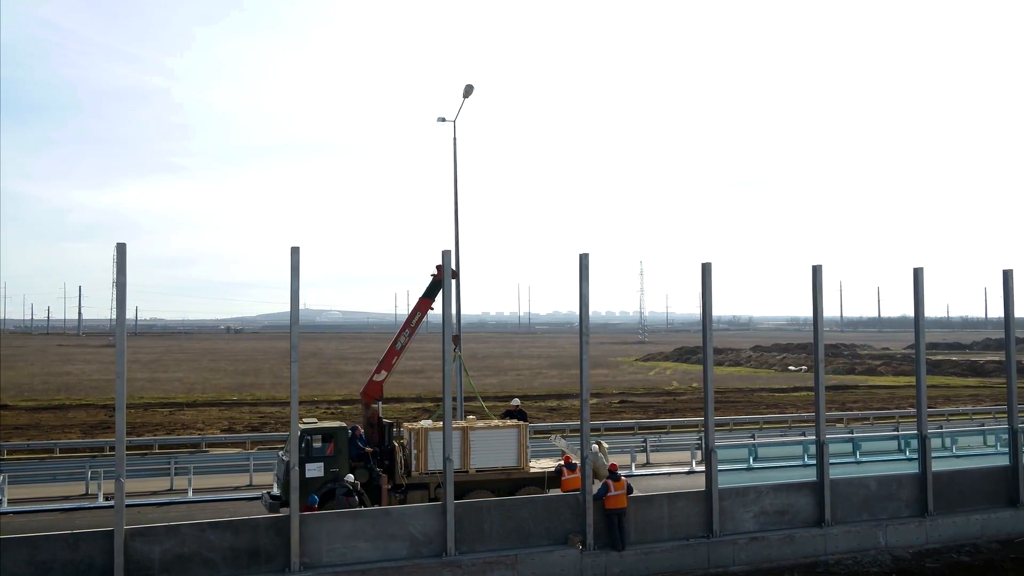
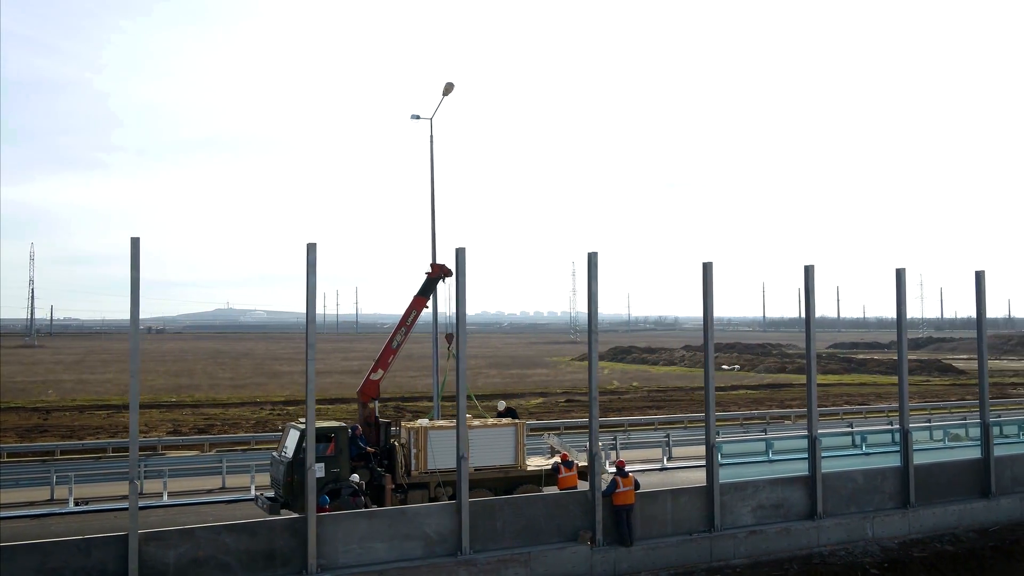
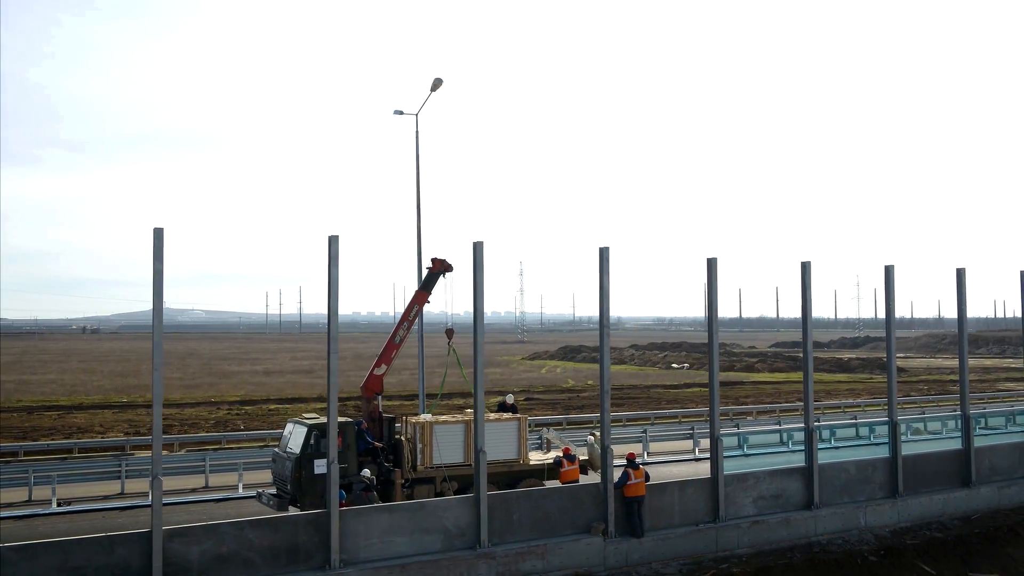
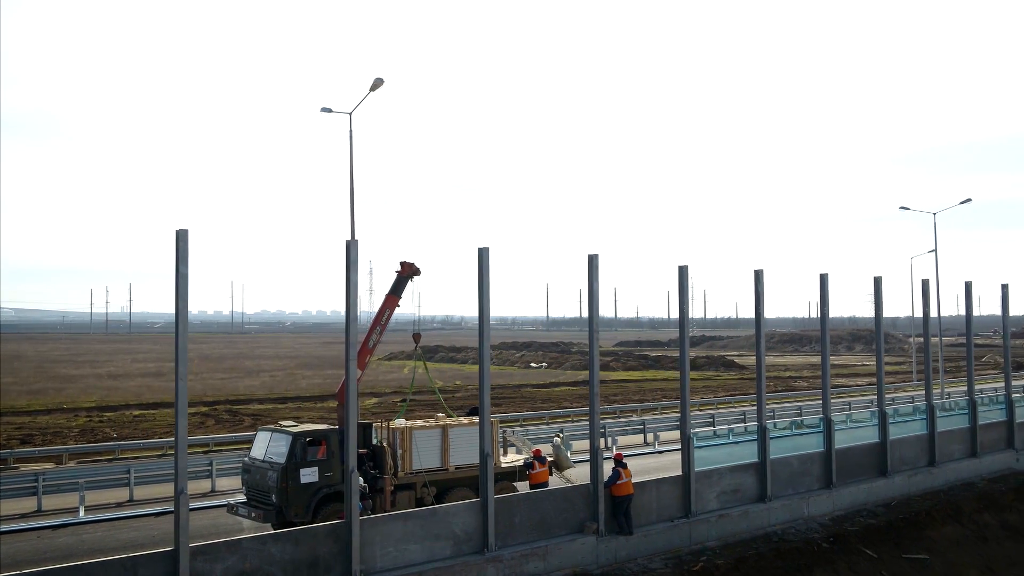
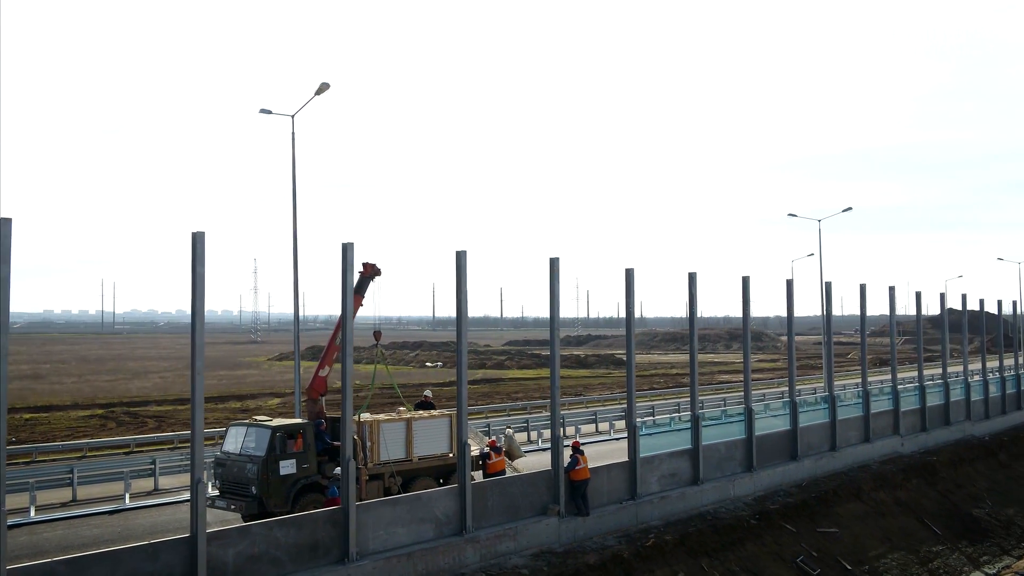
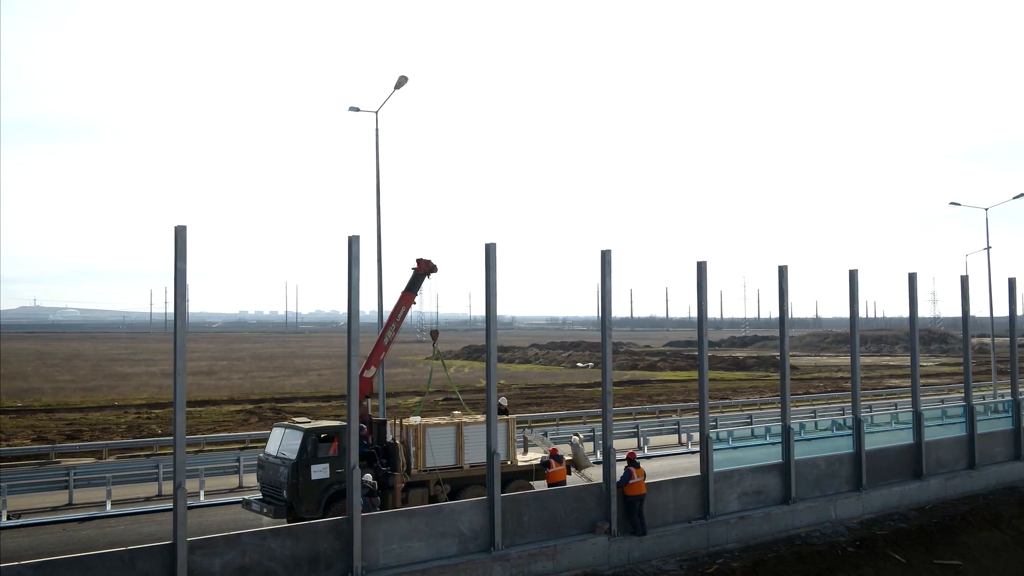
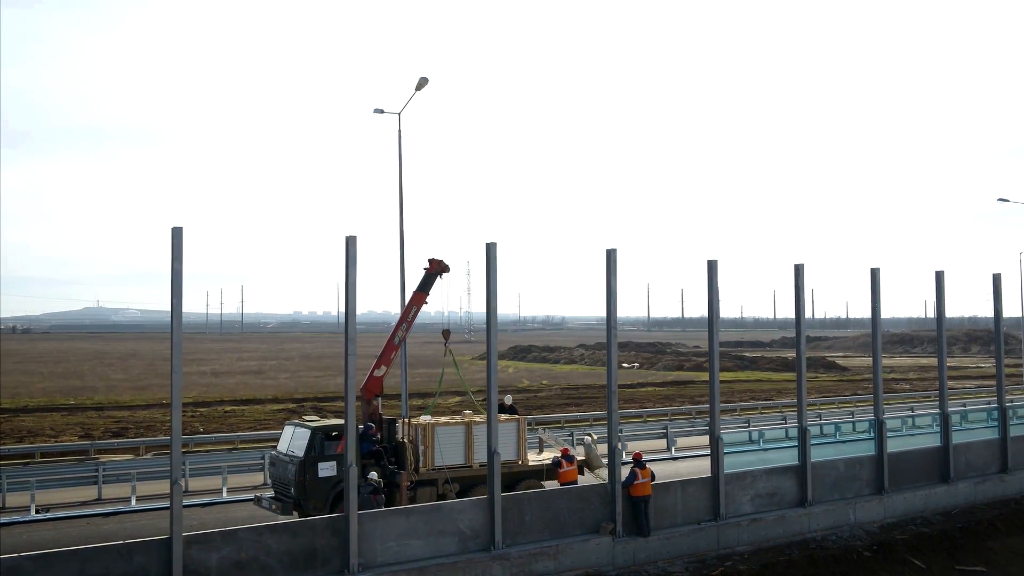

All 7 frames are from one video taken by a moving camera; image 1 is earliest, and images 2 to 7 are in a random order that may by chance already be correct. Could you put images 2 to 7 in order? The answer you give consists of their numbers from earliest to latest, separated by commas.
2, 3, 7, 6, 4, 5
